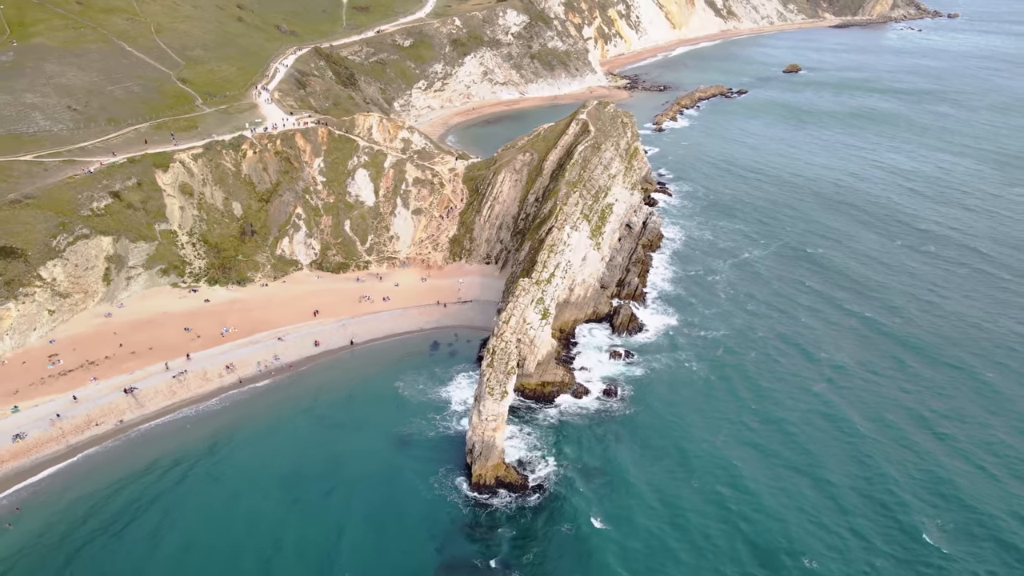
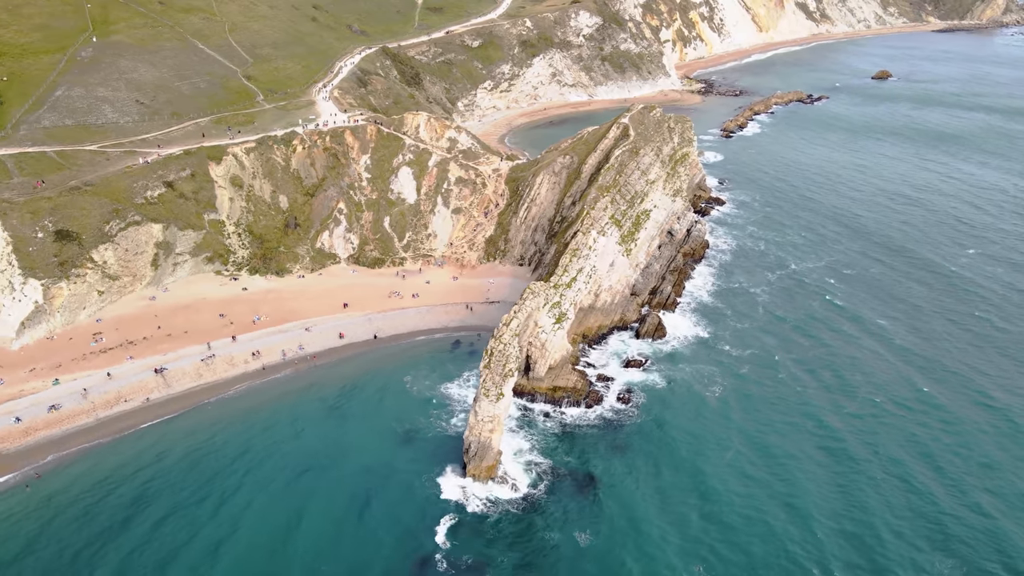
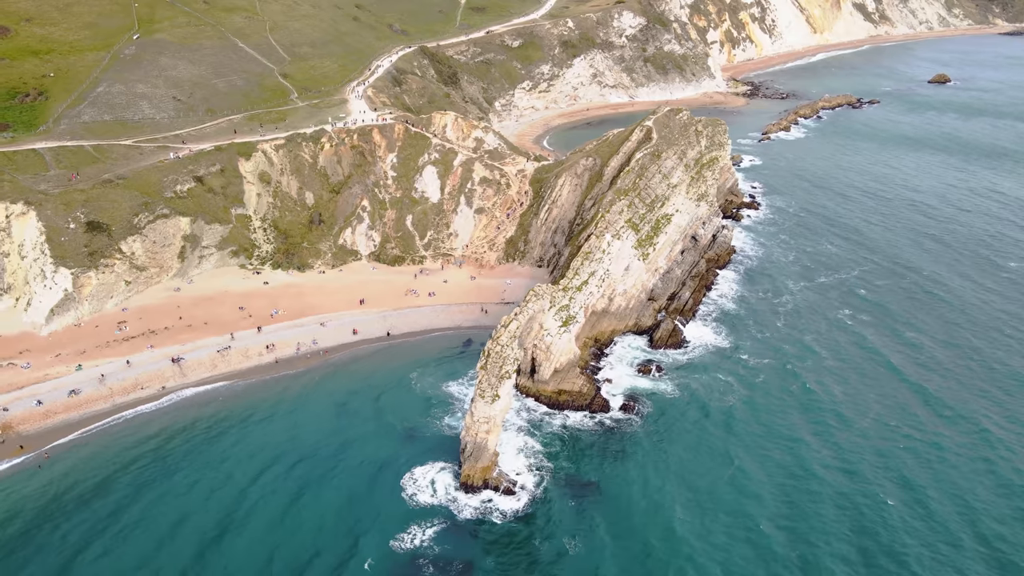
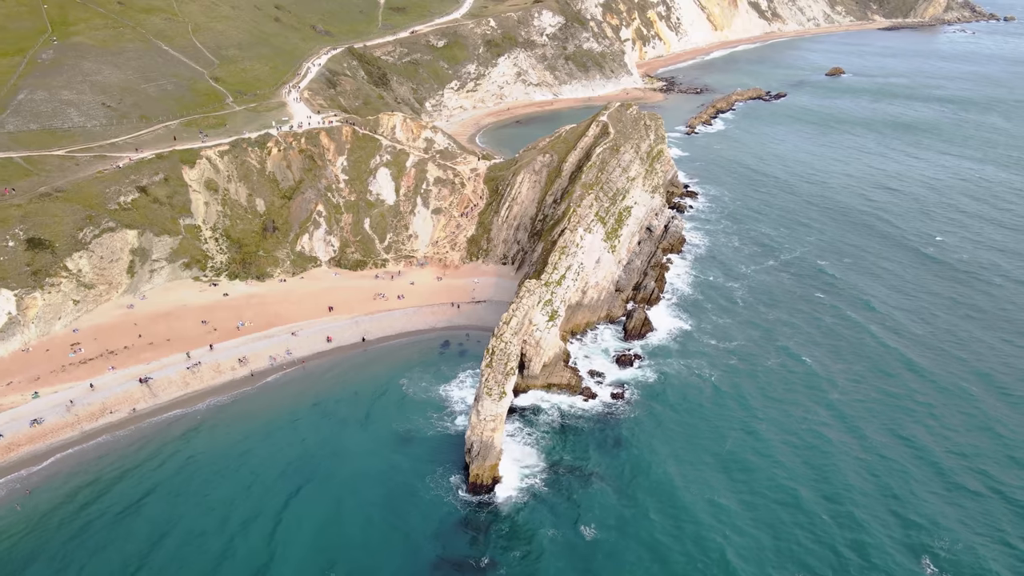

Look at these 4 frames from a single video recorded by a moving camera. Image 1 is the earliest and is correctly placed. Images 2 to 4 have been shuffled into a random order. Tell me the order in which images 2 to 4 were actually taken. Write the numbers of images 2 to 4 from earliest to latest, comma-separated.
4, 2, 3
